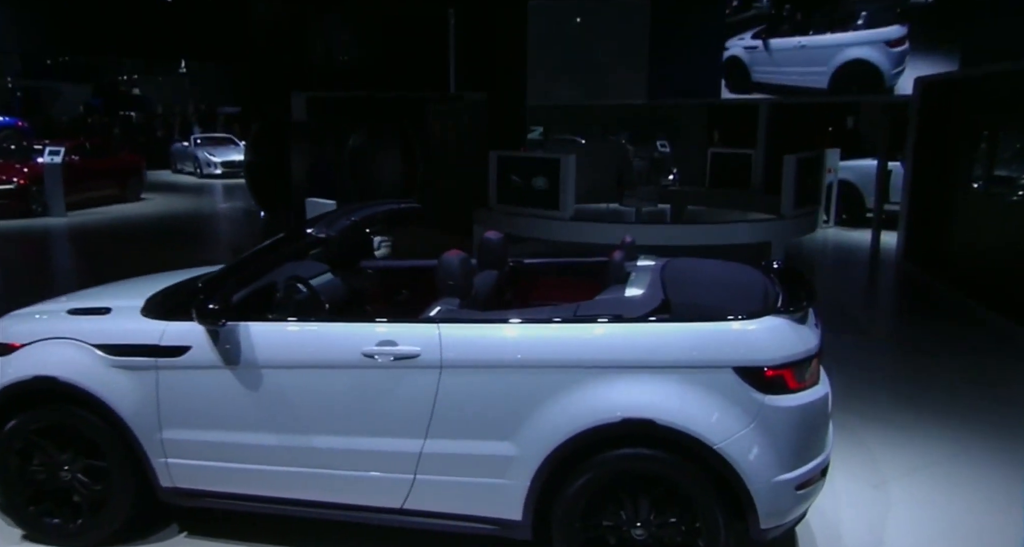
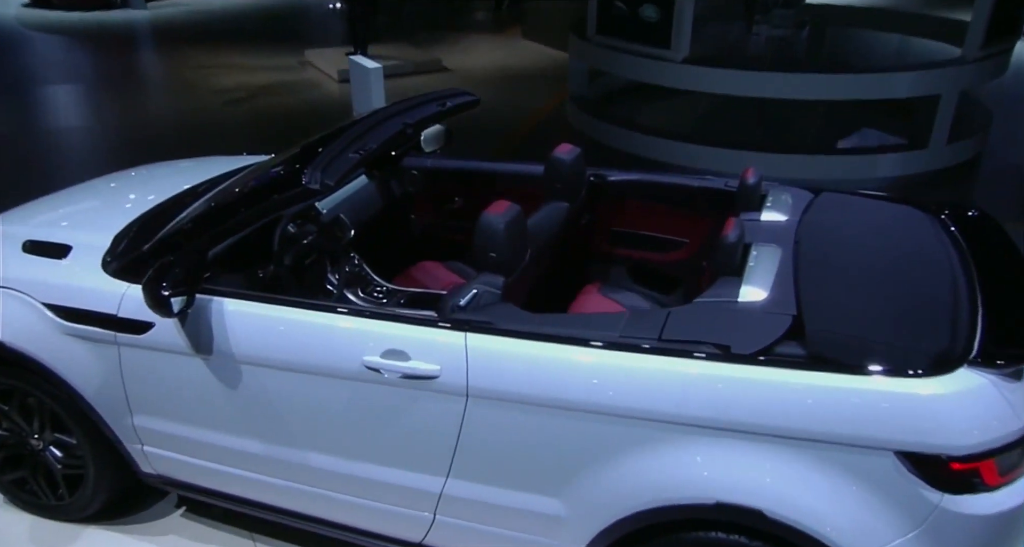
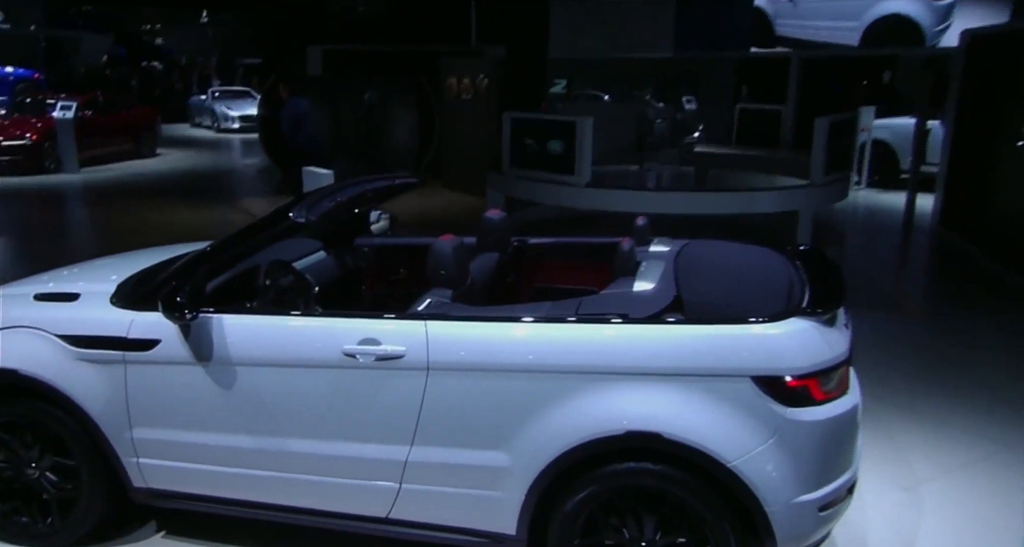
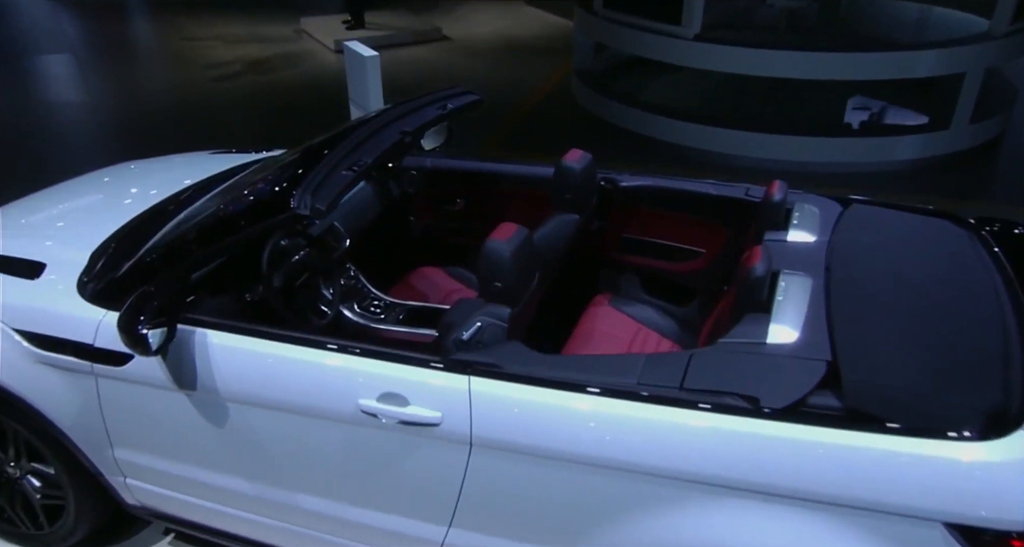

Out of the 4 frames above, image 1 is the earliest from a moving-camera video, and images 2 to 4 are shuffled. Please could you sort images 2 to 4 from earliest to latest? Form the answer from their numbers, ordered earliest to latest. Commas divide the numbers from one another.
3, 2, 4
